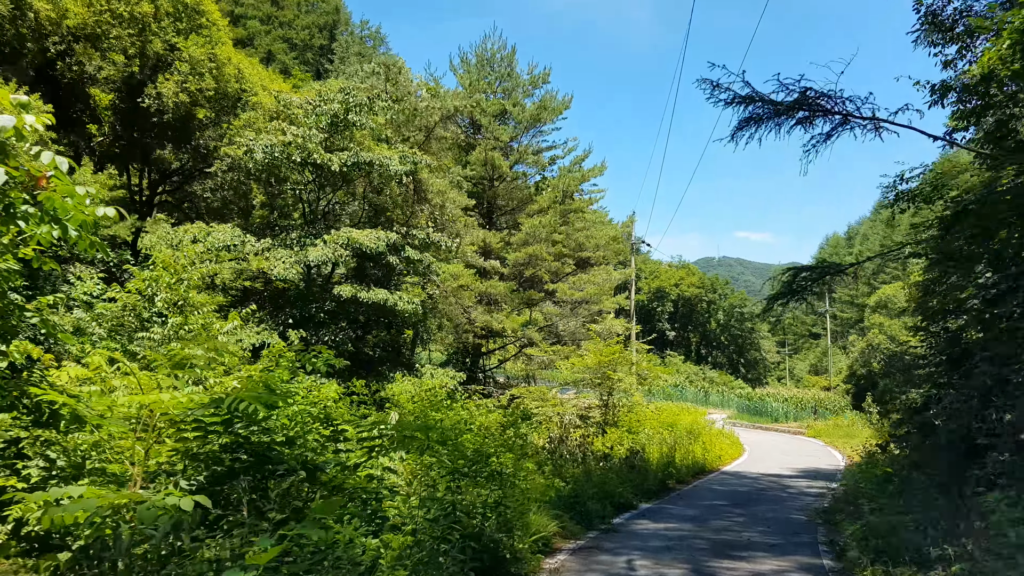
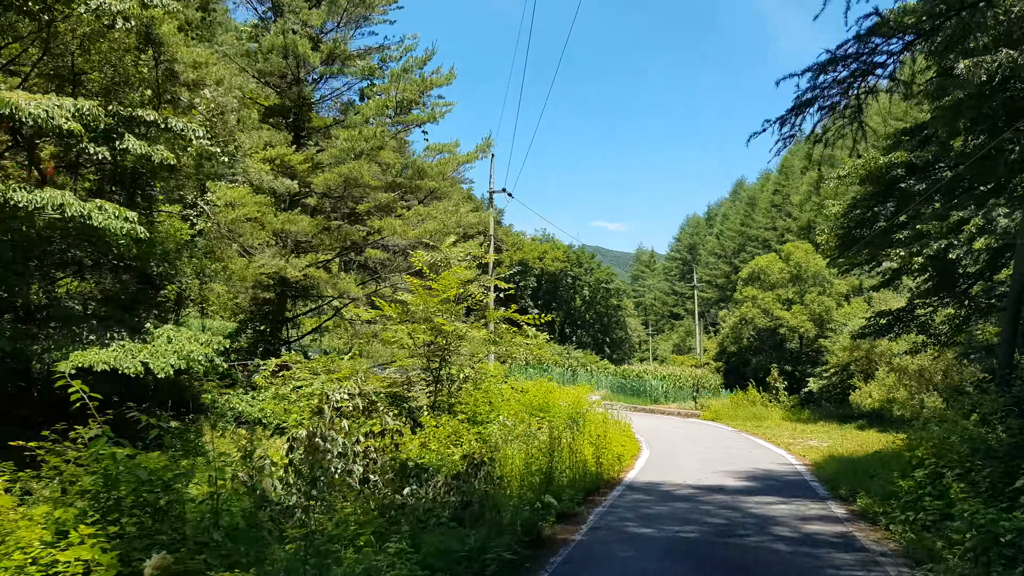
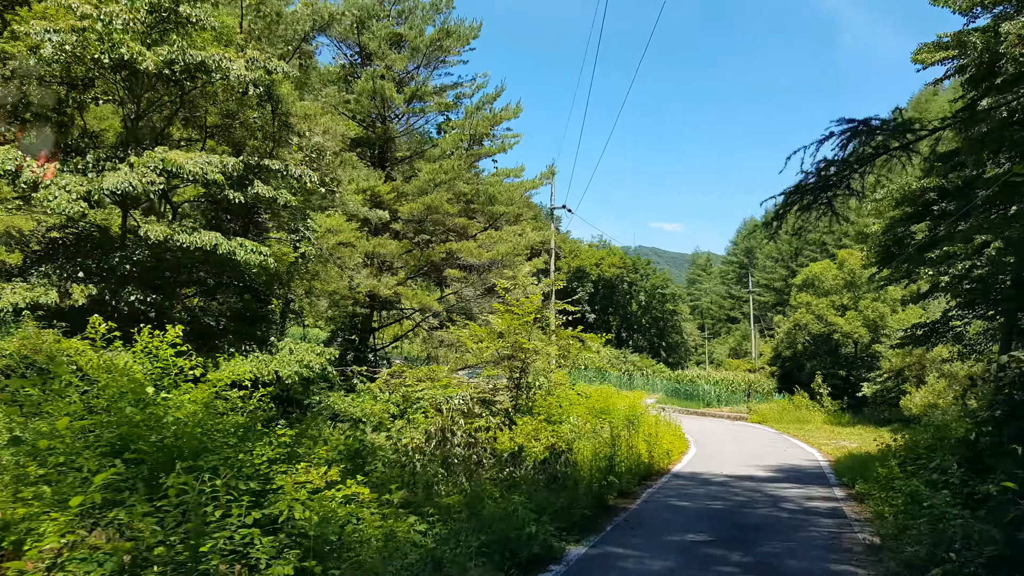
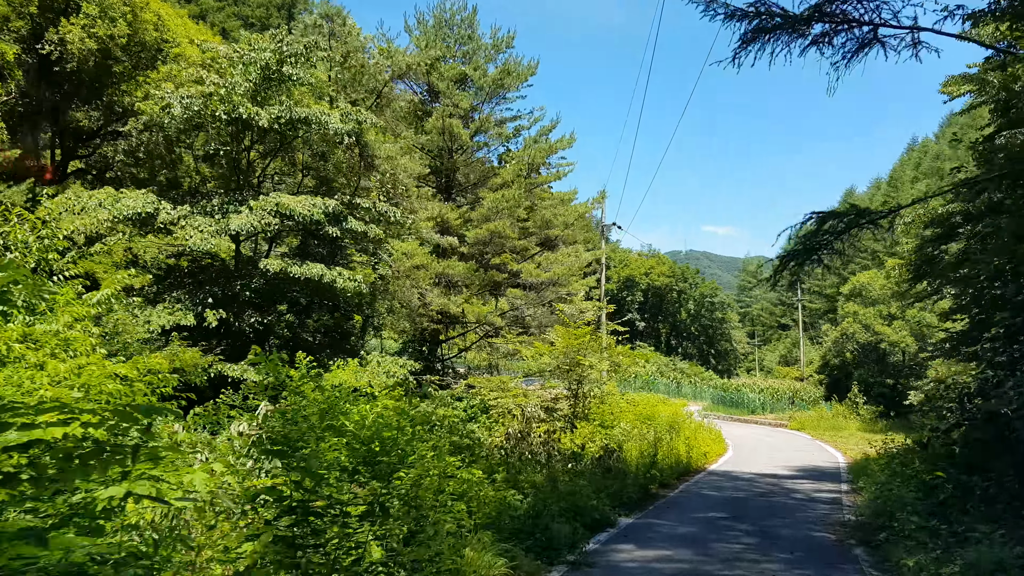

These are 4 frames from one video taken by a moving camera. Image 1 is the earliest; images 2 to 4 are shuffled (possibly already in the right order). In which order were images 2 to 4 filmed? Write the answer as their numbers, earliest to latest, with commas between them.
4, 3, 2
